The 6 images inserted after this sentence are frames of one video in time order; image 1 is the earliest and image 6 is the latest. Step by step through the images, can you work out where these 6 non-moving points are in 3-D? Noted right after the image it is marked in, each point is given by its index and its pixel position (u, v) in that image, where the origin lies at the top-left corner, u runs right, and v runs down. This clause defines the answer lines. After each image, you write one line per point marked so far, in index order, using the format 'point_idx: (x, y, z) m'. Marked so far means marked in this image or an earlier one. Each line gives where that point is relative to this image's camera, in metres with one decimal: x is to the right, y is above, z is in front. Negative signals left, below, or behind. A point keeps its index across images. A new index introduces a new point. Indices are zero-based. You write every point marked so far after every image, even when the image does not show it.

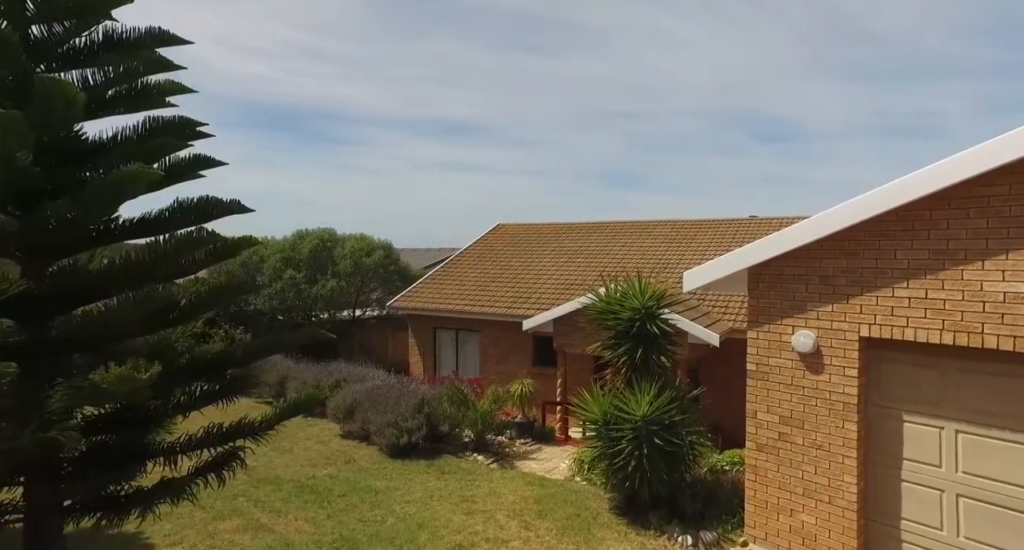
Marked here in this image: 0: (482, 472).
0: (-0.5, -3.6, +13.8) m
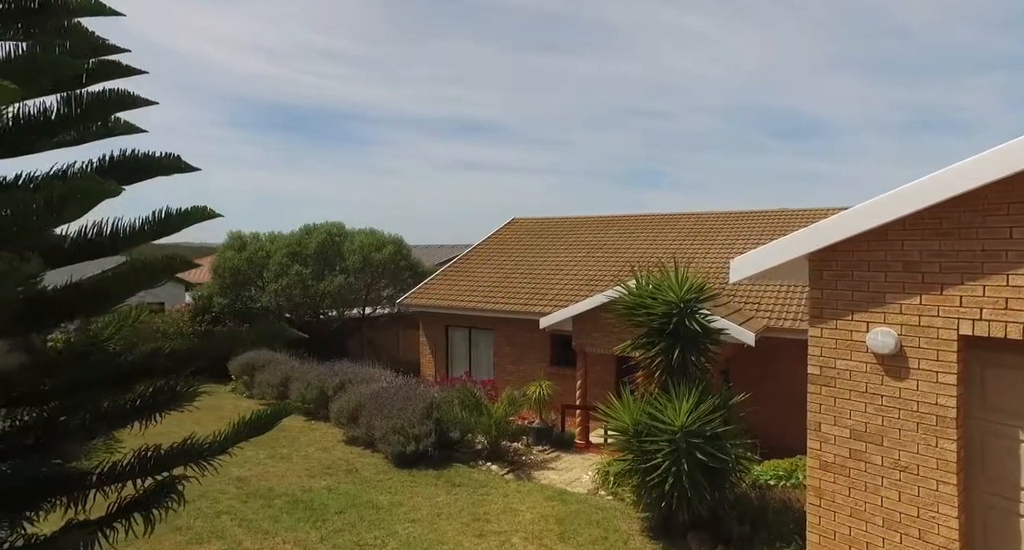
0: (-0.3, -3.5, +12.5) m
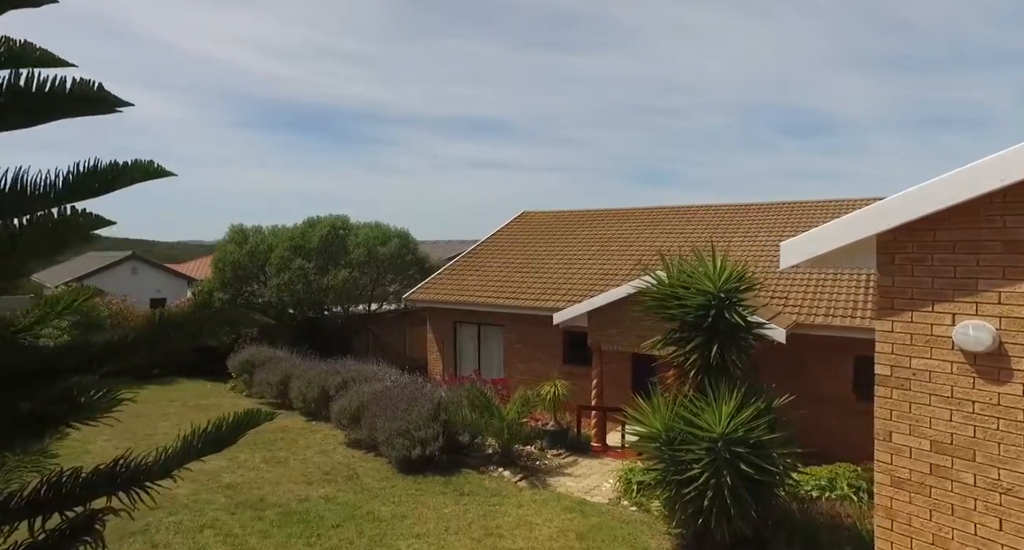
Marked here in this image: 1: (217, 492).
0: (0.0, -3.3, +11.5) m
1: (-4.3, -3.2, +10.9) m
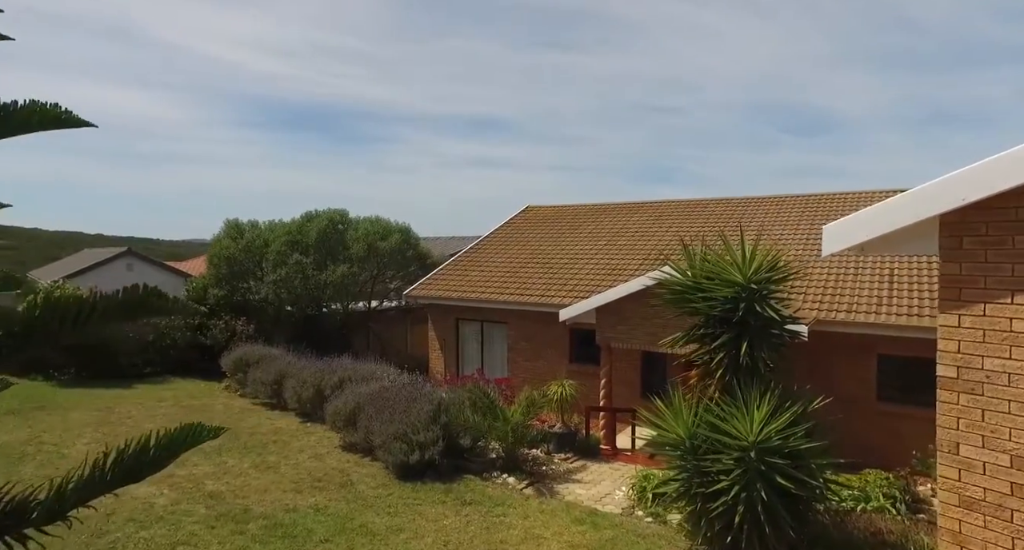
0: (0.0, -3.2, +10.6) m
1: (-4.2, -3.0, +10.1) m
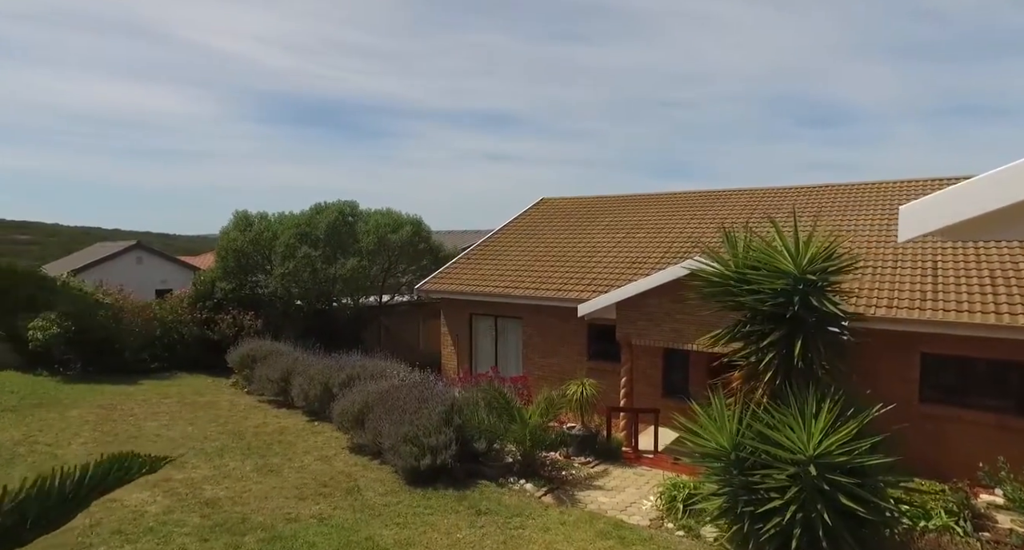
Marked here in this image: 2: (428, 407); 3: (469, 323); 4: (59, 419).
0: (+0.3, -3.1, +9.8) m
1: (-4.0, -2.9, +9.3) m
2: (-1.4, -2.2, +12.3) m
3: (-1.1, -1.2, +19.6) m
4: (-9.6, -3.0, +15.9) m
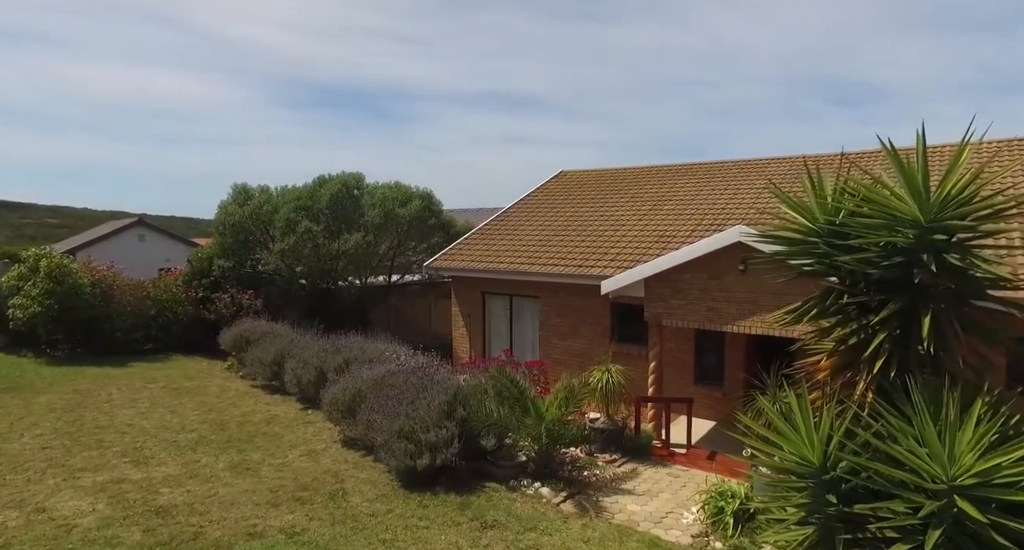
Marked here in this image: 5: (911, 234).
0: (+0.4, -2.7, +8.1) m
1: (-3.8, -2.5, +7.7) m
2: (-1.2, -1.7, +10.6) m
3: (-0.8, -0.6, +17.8) m
4: (-9.3, -2.5, +14.4) m
5: (+2.6, +0.3, +5.0) m
